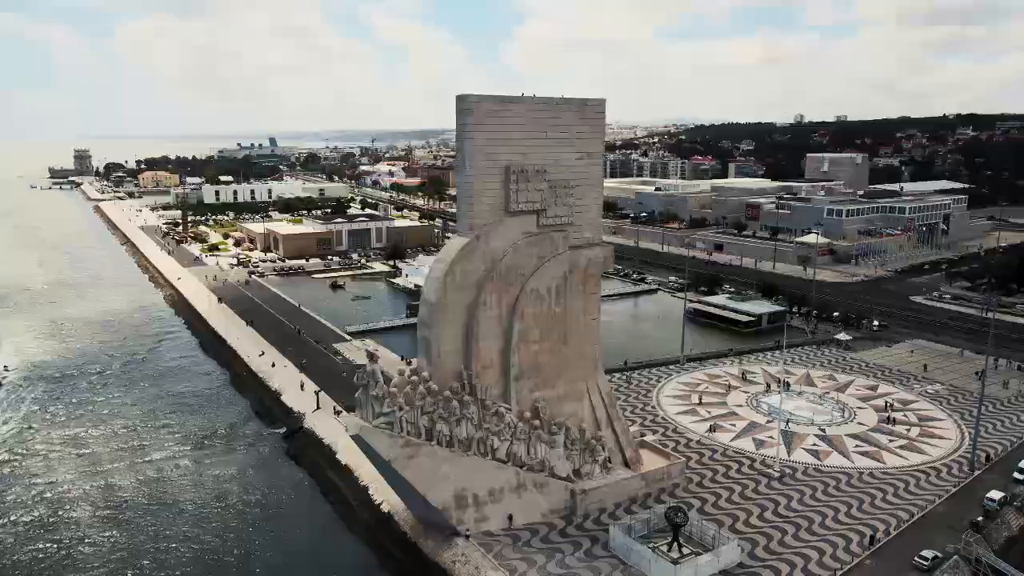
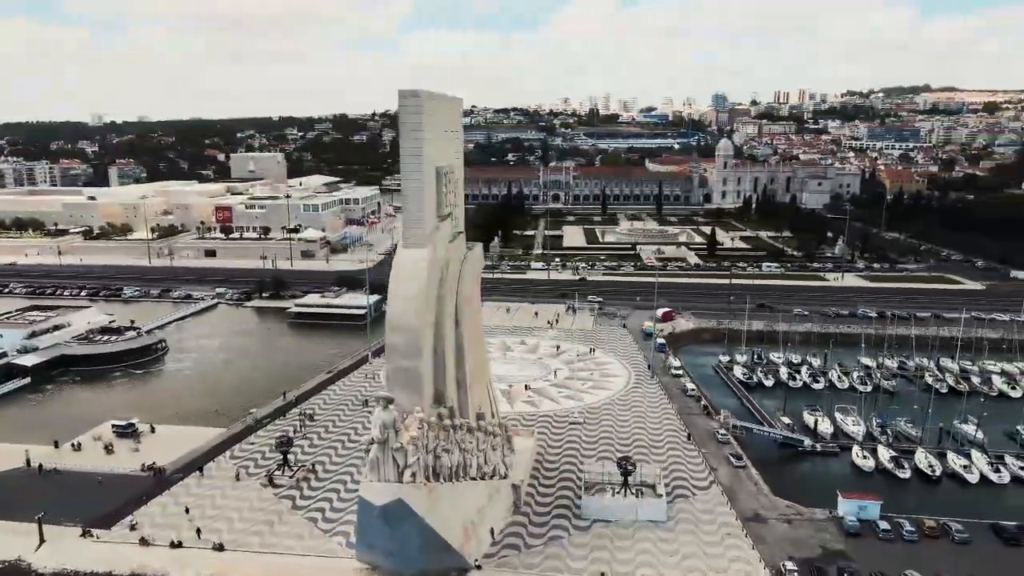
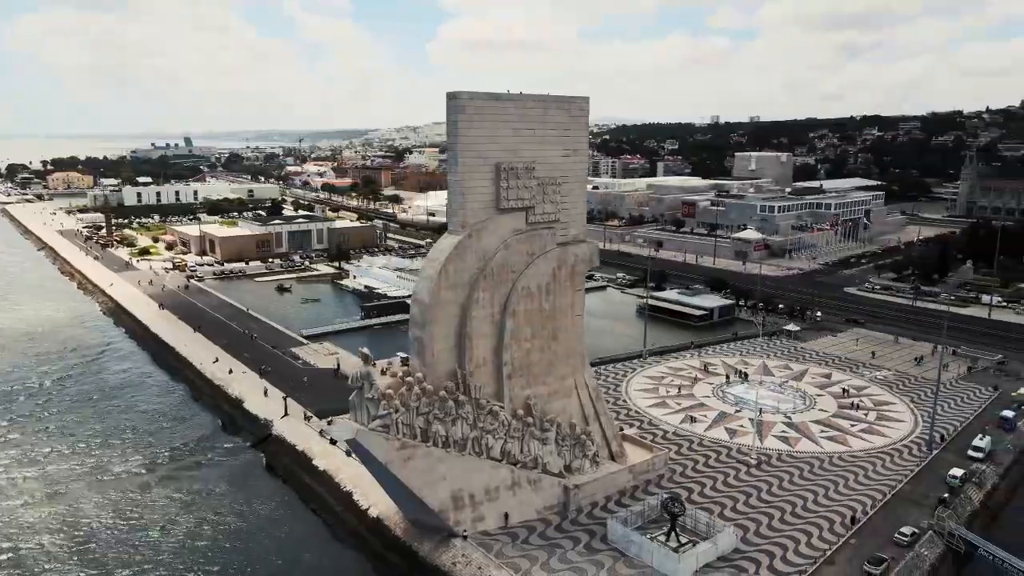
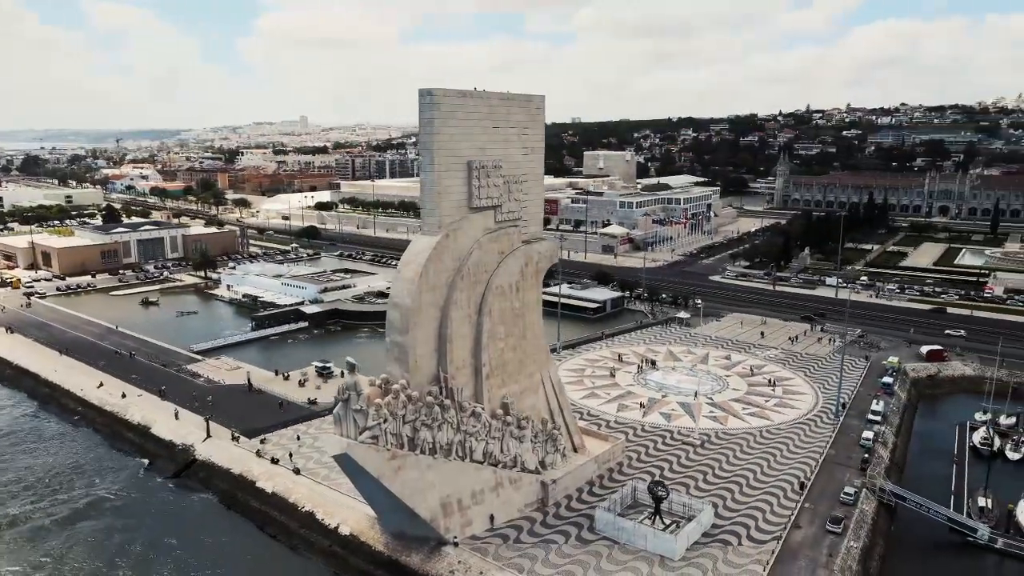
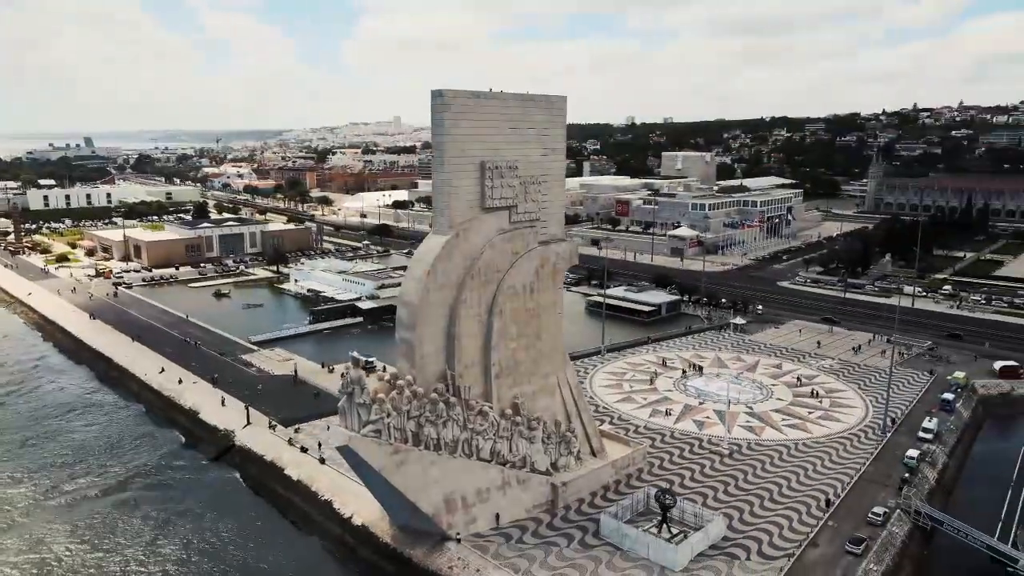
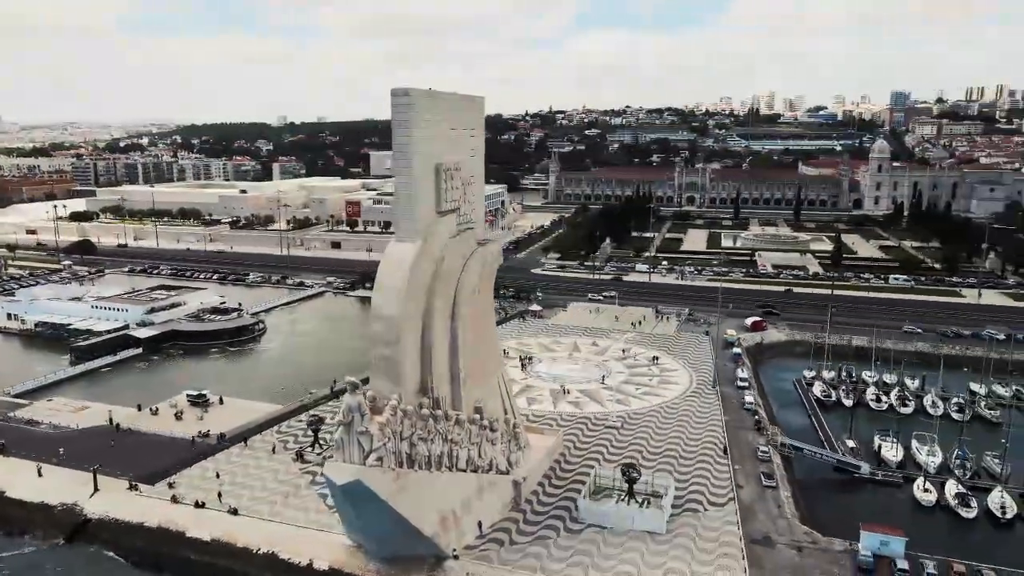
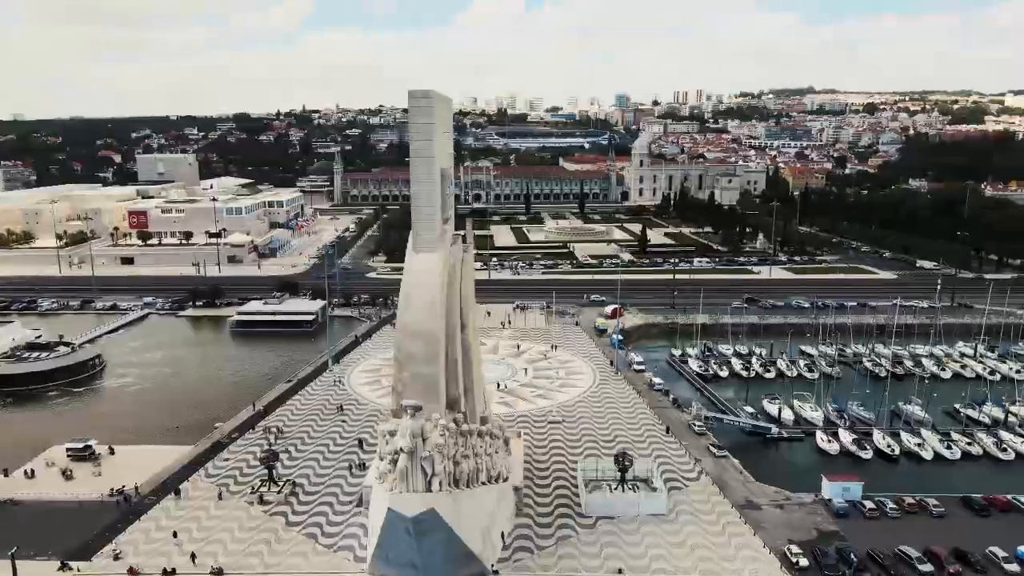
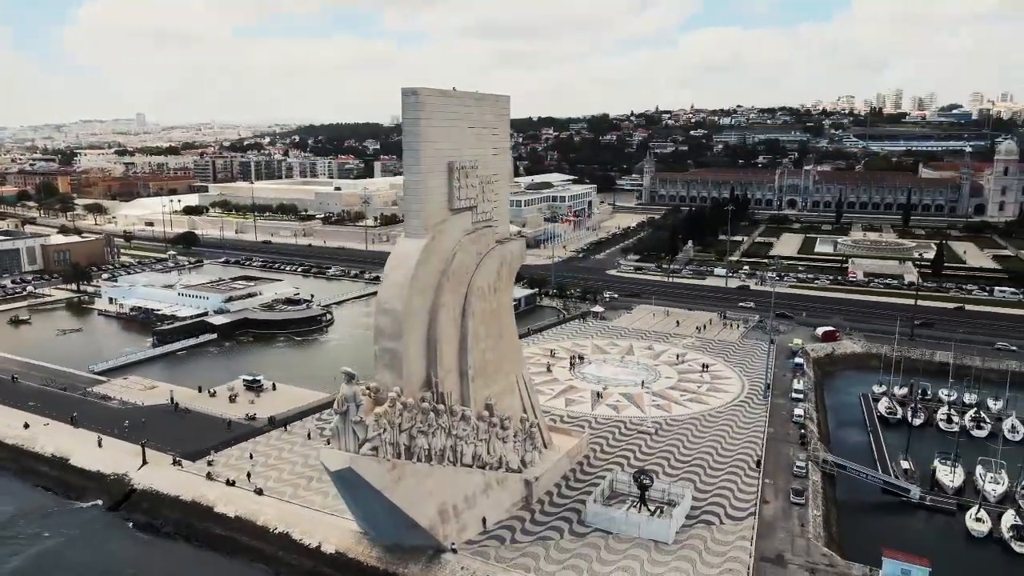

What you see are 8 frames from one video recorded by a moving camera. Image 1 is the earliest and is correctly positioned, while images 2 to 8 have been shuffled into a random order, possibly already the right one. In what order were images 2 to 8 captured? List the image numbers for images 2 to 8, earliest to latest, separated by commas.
3, 5, 4, 8, 6, 2, 7
